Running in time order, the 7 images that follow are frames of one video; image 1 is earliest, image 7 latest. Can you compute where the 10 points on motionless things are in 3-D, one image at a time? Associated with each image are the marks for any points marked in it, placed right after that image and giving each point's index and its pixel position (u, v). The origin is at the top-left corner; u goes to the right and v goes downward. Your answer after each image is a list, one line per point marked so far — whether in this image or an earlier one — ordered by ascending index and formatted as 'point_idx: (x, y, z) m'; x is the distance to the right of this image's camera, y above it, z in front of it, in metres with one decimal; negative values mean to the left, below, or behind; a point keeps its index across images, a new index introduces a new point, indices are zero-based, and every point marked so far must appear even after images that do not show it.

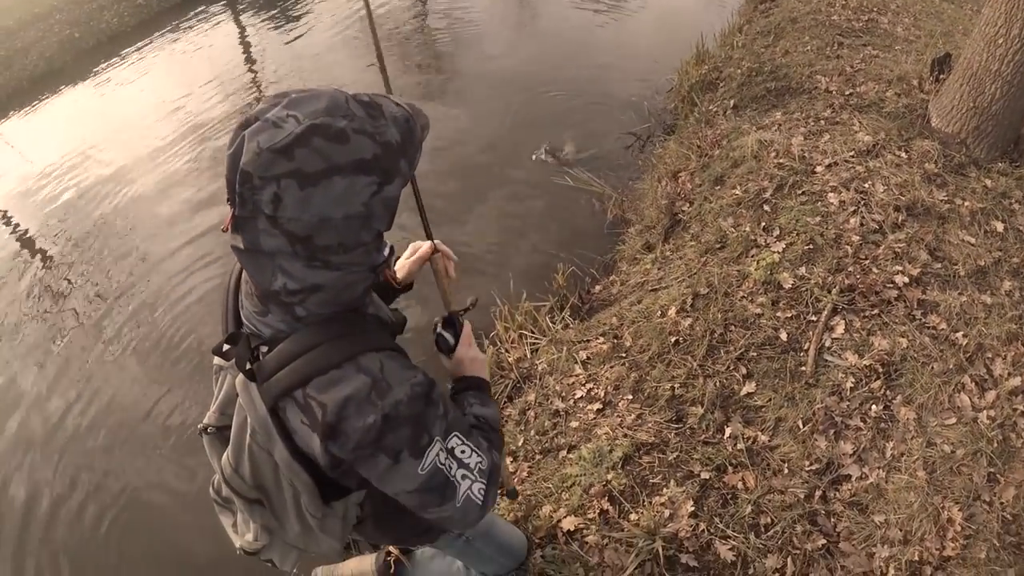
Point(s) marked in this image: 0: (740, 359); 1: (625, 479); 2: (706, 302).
0: (+1.4, -0.4, +4.2) m
1: (+0.6, -1.0, +3.9) m
2: (+1.3, -0.1, +4.5) m
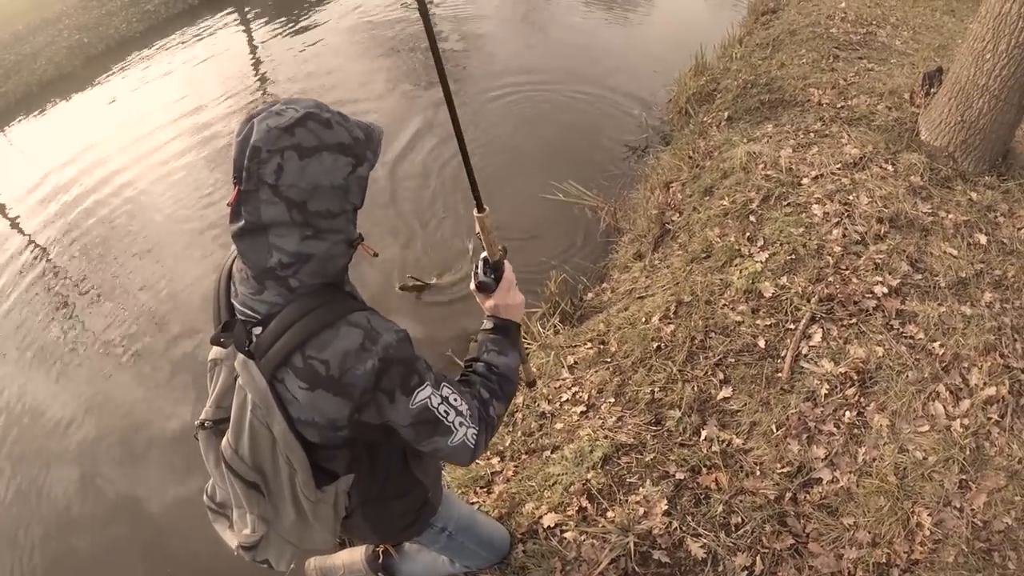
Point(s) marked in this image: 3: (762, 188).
0: (+1.3, -0.5, +4.3) m
1: (+0.5, -1.1, +4.1) m
2: (+1.2, -0.1, +4.7) m
3: (+1.9, +0.8, +5.2) m
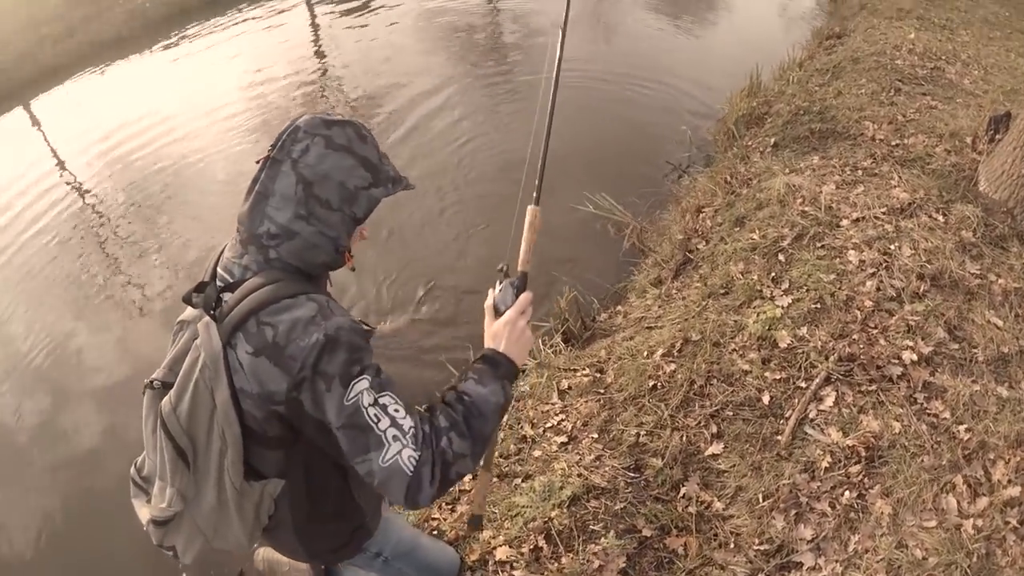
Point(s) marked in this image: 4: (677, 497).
0: (+1.1, -0.7, +3.9) m
1: (+0.3, -1.2, +3.8) m
2: (+1.2, -0.4, +4.3) m
3: (+2.0, +0.4, +4.8) m
4: (+0.9, -1.1, +3.6) m
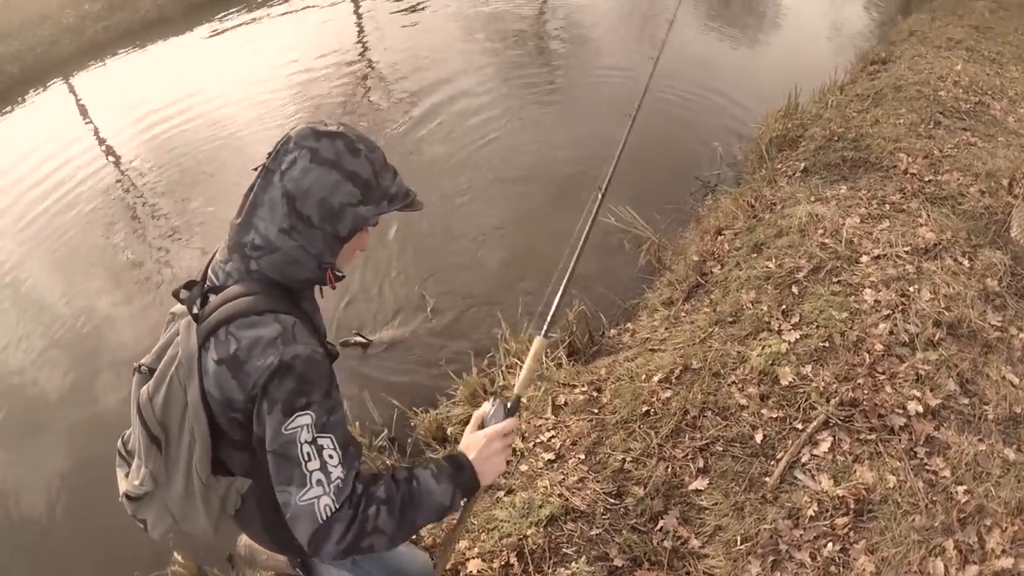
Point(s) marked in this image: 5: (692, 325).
0: (+1.1, -0.9, +3.8) m
1: (+0.2, -1.3, +3.7) m
2: (+1.1, -0.5, +4.2) m
3: (+2.0, +0.2, +4.6) m
4: (+0.7, -1.2, +3.5) m
5: (+1.2, -0.2, +4.6) m
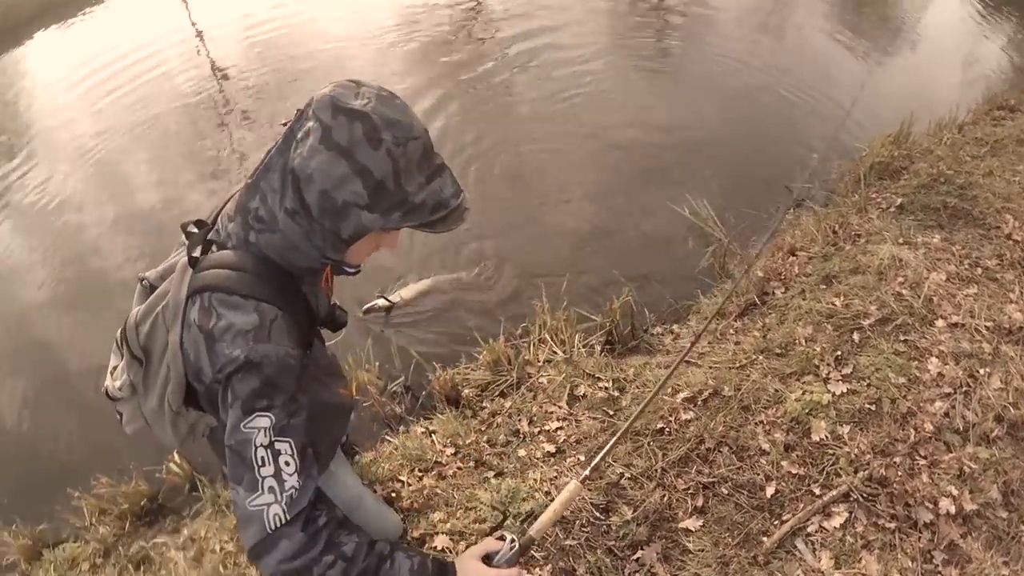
0: (+1.0, -1.0, +3.5) m
1: (0.0, -1.3, +3.6) m
2: (+1.2, -0.7, +3.9) m
3: (+2.2, -0.1, +4.1) m
4: (+0.6, -1.3, +3.3) m
5: (+1.4, -0.4, +4.3) m
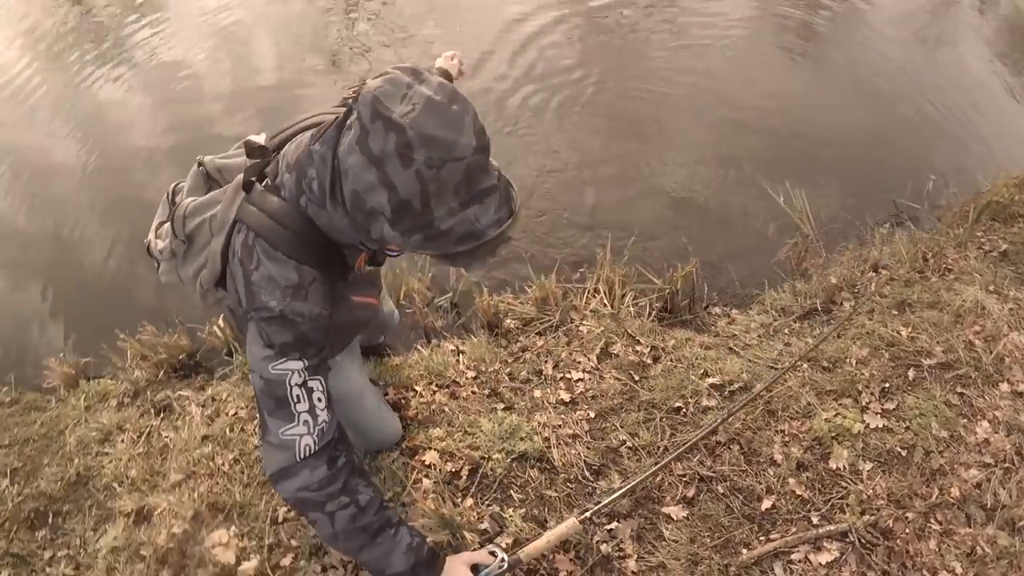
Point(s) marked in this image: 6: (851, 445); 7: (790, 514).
0: (+0.9, -1.0, +3.4) m
1: (0.0, -1.0, +3.6) m
2: (+1.2, -0.6, +3.7) m
3: (+2.4, -0.4, +3.8) m
4: (+0.4, -1.2, +3.3) m
5: (+1.6, -0.4, +4.0) m
6: (+1.7, -0.8, +3.4) m
7: (+1.3, -1.1, +3.3) m
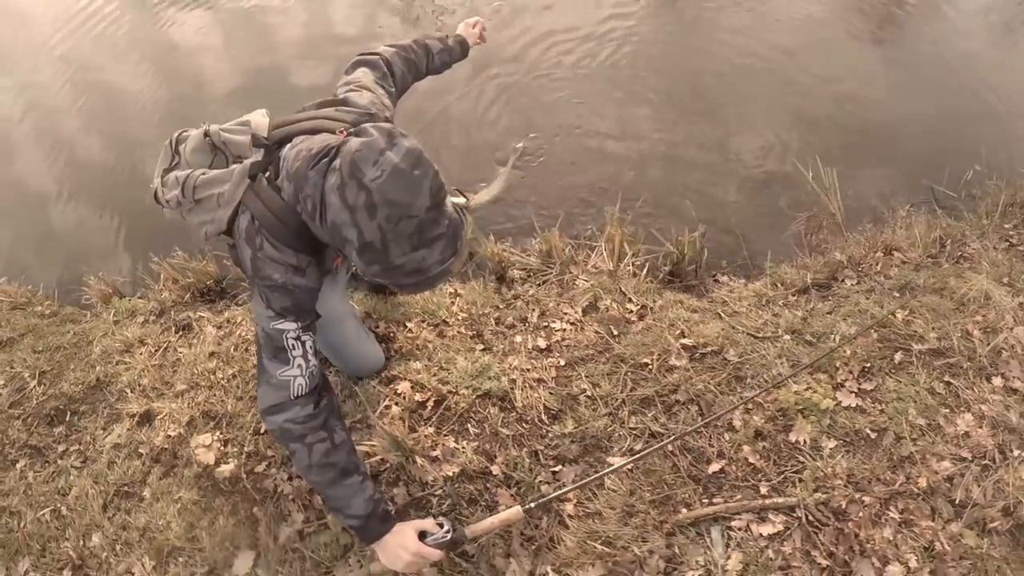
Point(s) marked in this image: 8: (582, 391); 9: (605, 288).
0: (+0.7, -0.8, +3.4) m
1: (-0.2, -0.6, +3.7) m
2: (+1.1, -0.5, +3.6) m
3: (+2.3, -0.3, +3.5) m
4: (+0.2, -0.9, +3.3) m
5: (+1.5, -0.2, +3.9) m
6: (+1.5, -0.7, +3.3) m
7: (+1.1, -0.9, +3.2) m
8: (+0.4, -0.6, +3.6) m
9: (+0.6, -0.1, +4.3) m
